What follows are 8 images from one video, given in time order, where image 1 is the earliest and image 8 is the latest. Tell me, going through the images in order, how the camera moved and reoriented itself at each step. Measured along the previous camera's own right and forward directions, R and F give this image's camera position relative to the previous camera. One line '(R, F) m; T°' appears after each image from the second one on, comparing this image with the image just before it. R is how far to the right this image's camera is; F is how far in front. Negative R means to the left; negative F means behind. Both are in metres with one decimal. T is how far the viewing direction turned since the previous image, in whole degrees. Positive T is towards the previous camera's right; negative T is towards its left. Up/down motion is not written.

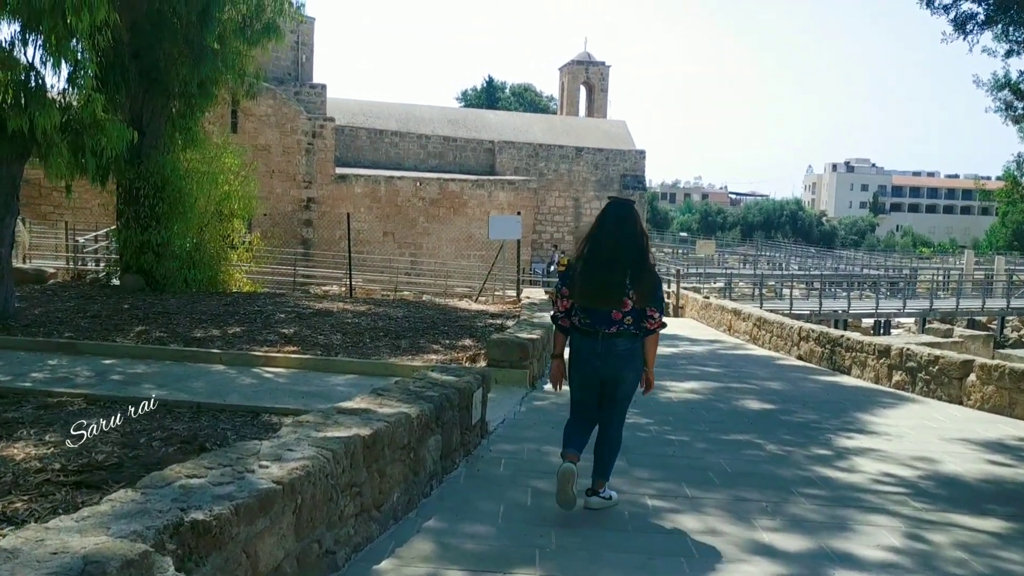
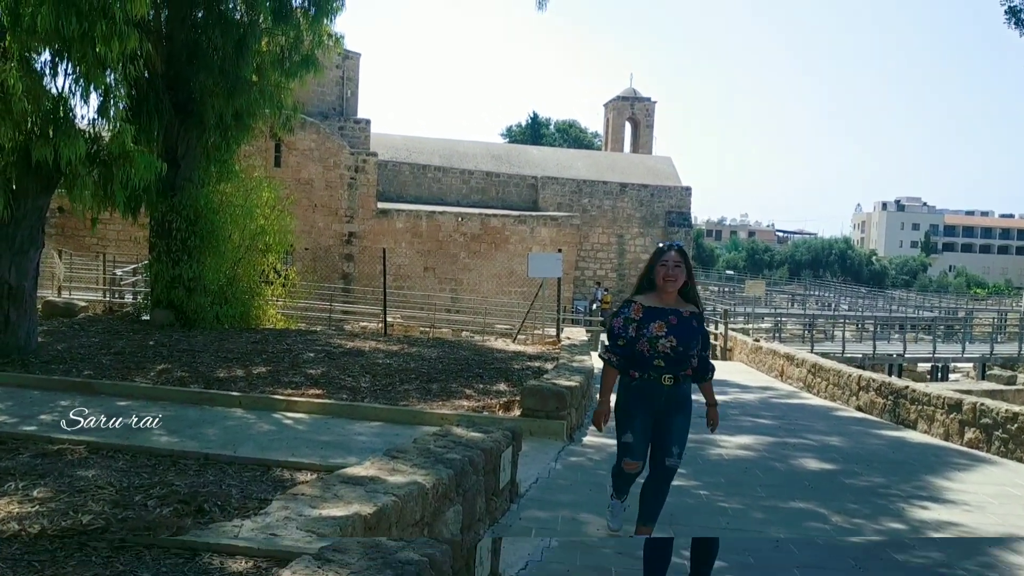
(0.0, +0.5) m; -3°
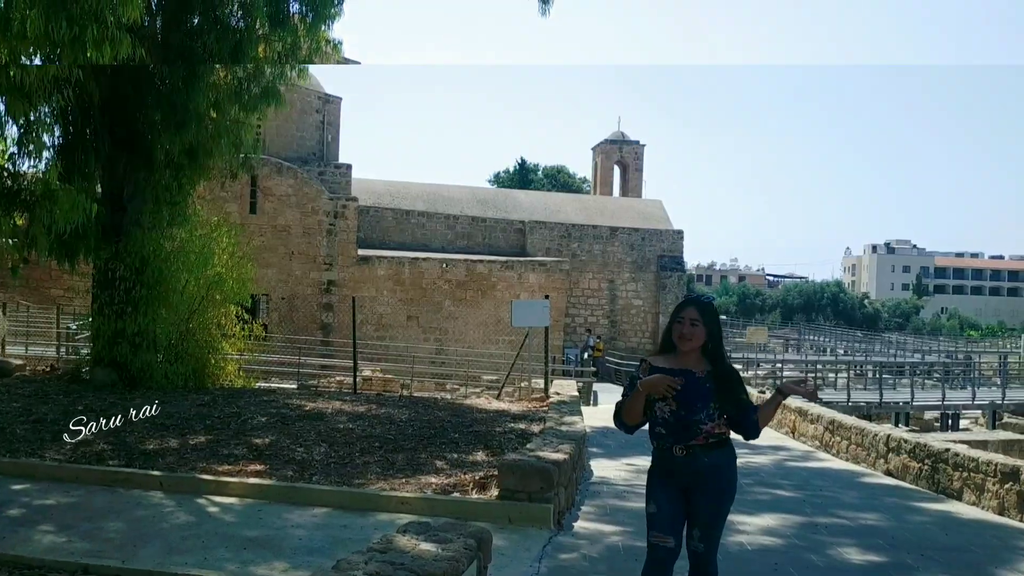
(+0.1, +1.1) m; +1°
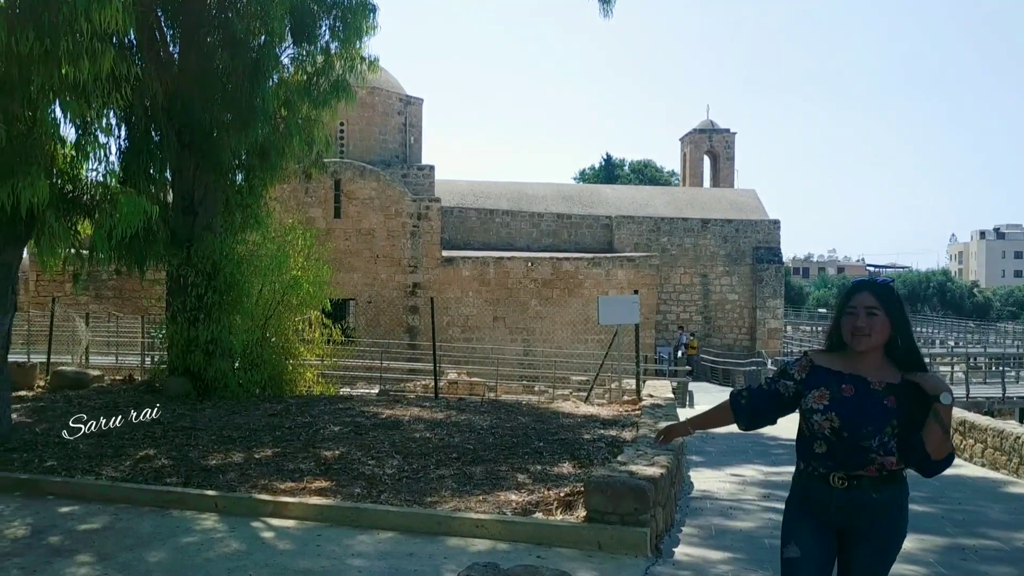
(0.0, +0.7) m; -6°
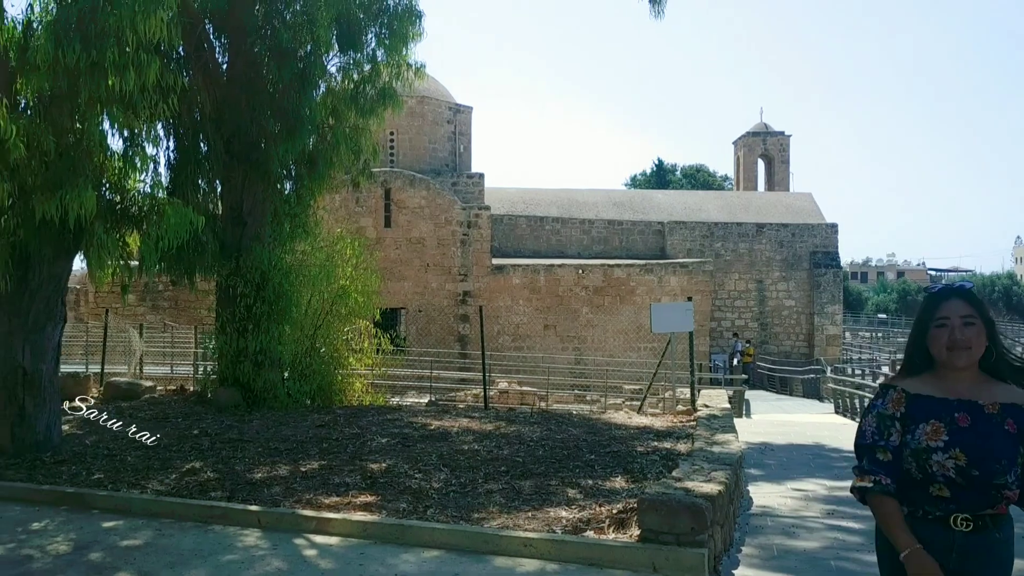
(0.0, +0.2) m; -3°
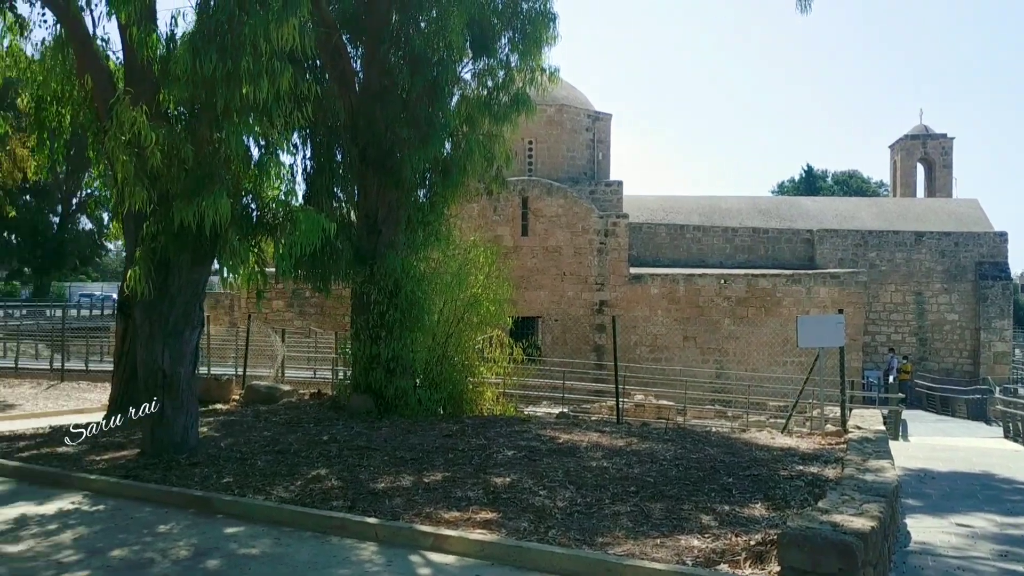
(+0.1, +0.3) m; -9°
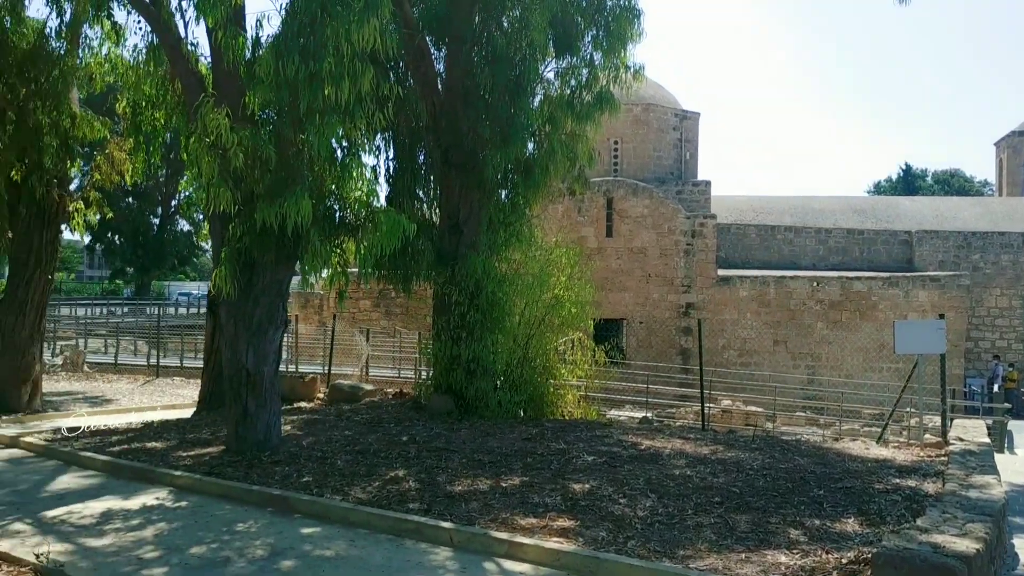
(0.0, +0.1) m; -5°
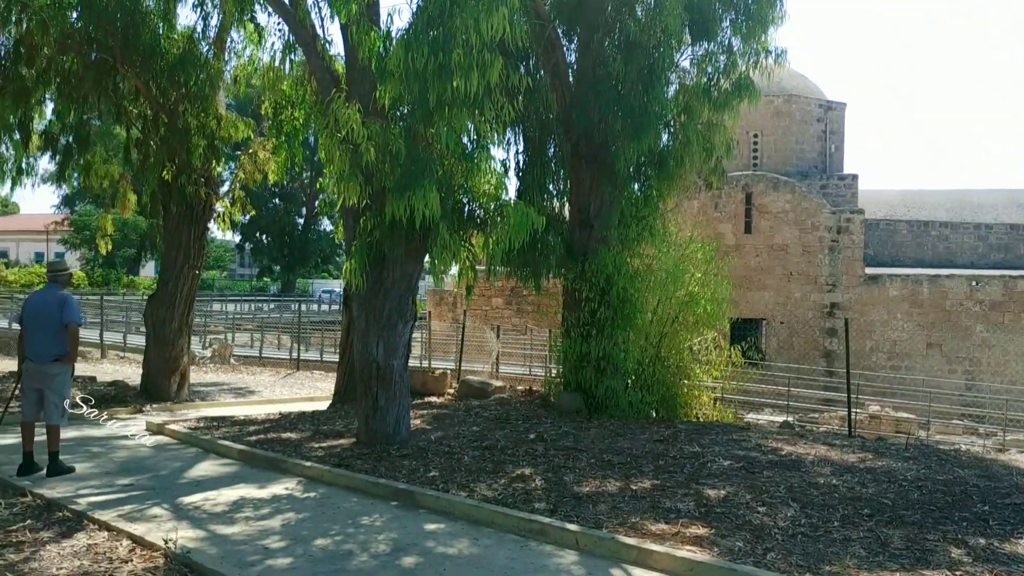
(0.0, +0.2) m; -8°
